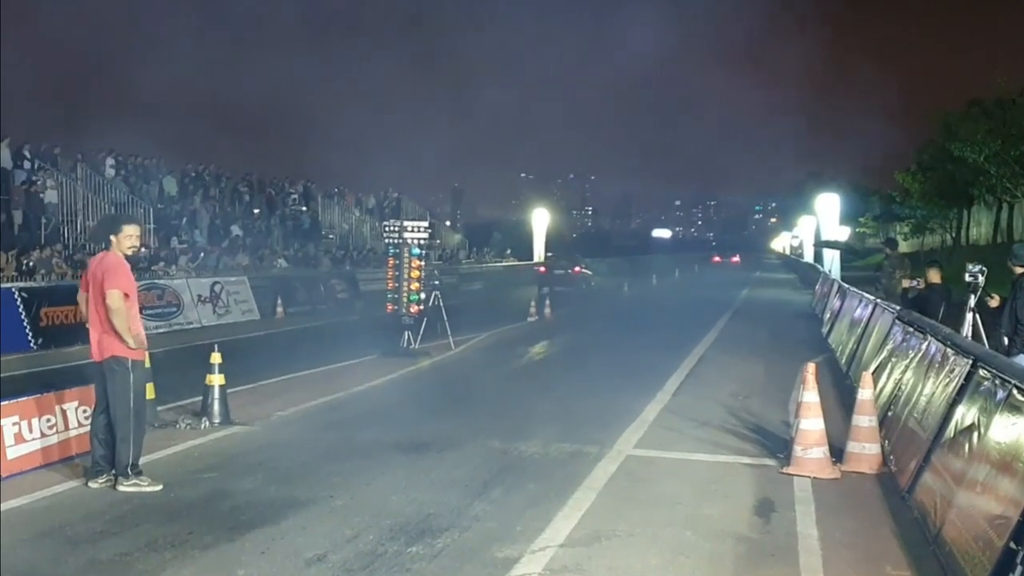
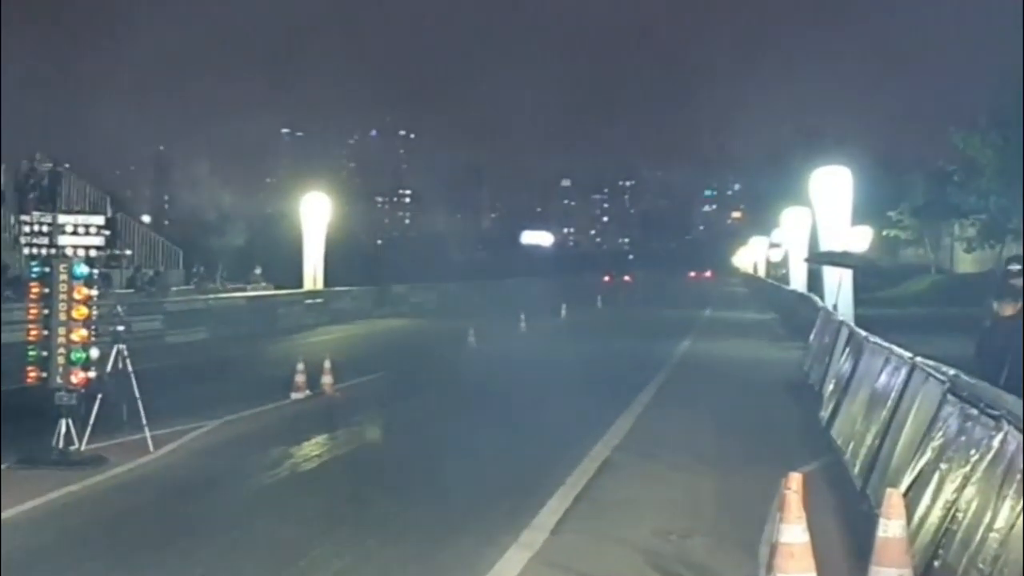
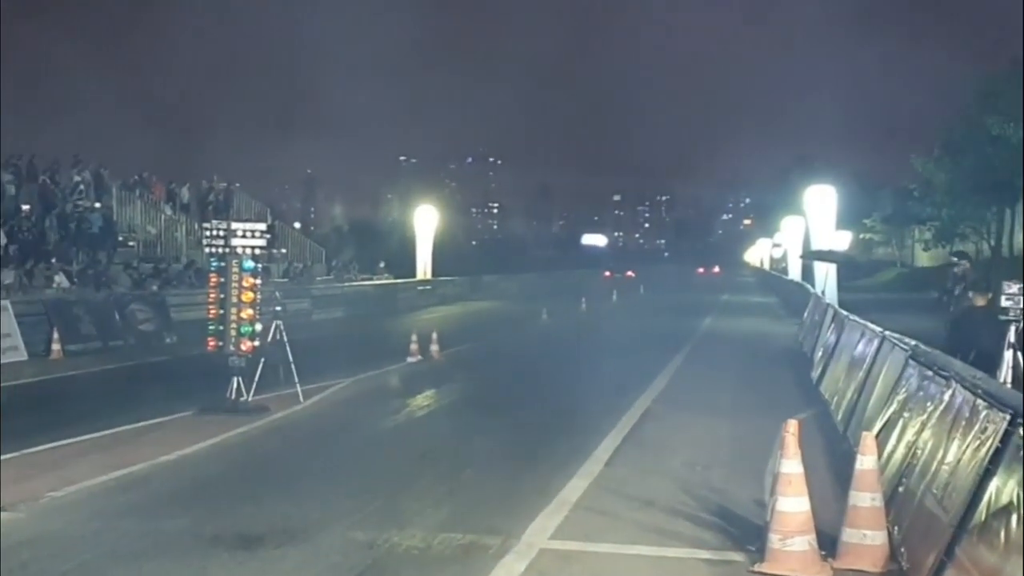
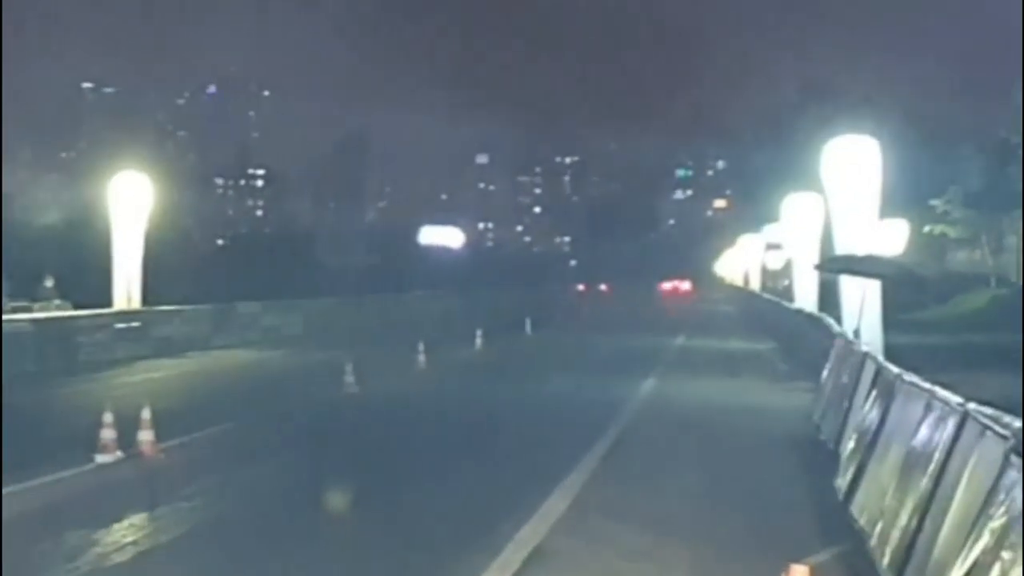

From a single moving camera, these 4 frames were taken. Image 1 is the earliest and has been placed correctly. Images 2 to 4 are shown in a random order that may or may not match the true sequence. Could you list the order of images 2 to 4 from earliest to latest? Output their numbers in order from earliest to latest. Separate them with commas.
3, 2, 4
